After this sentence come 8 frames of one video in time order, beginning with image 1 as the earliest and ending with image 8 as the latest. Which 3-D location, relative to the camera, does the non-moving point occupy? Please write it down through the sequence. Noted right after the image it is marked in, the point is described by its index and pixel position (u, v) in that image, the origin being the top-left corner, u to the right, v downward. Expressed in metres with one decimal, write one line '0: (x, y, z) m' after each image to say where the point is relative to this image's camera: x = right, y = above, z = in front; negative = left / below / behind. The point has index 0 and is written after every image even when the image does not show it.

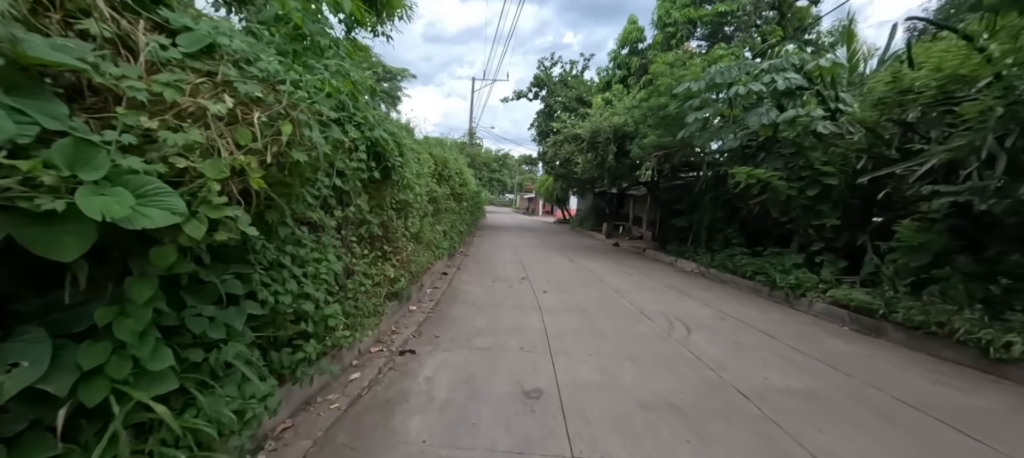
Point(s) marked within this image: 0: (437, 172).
0: (-1.5, +1.1, +8.0) m
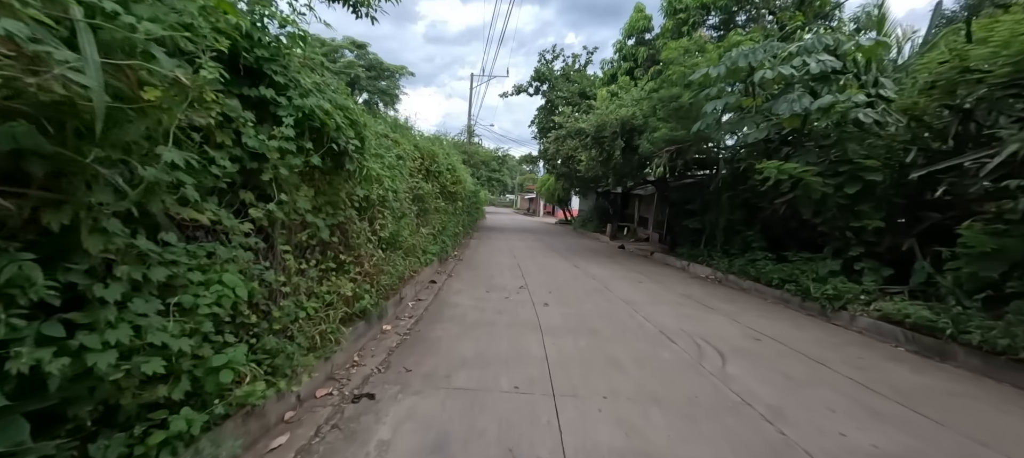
0: (-1.6, +1.1, +7.0) m
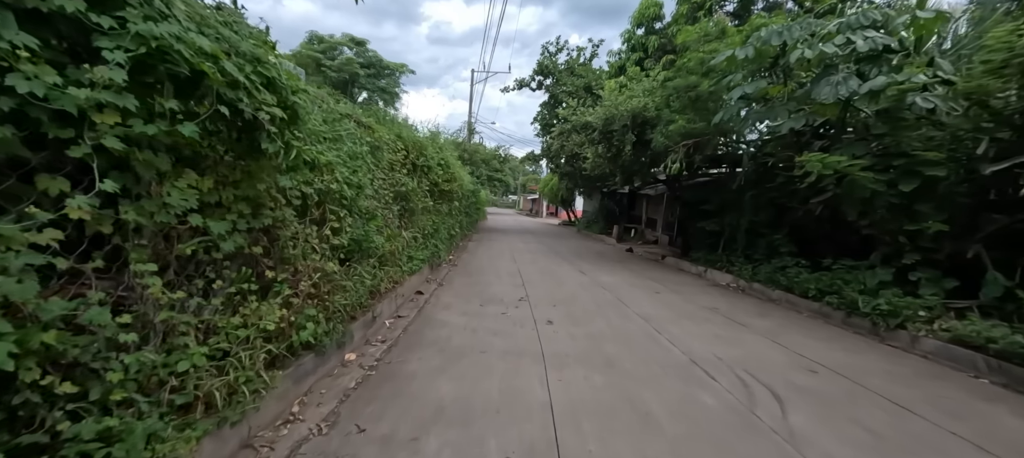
0: (-1.6, +1.0, +6.1) m
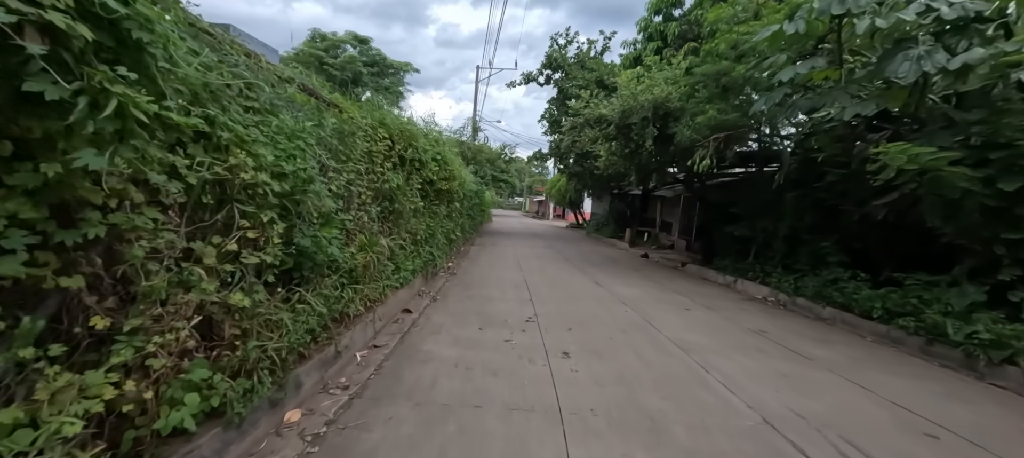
0: (-1.5, +0.9, +5.0) m
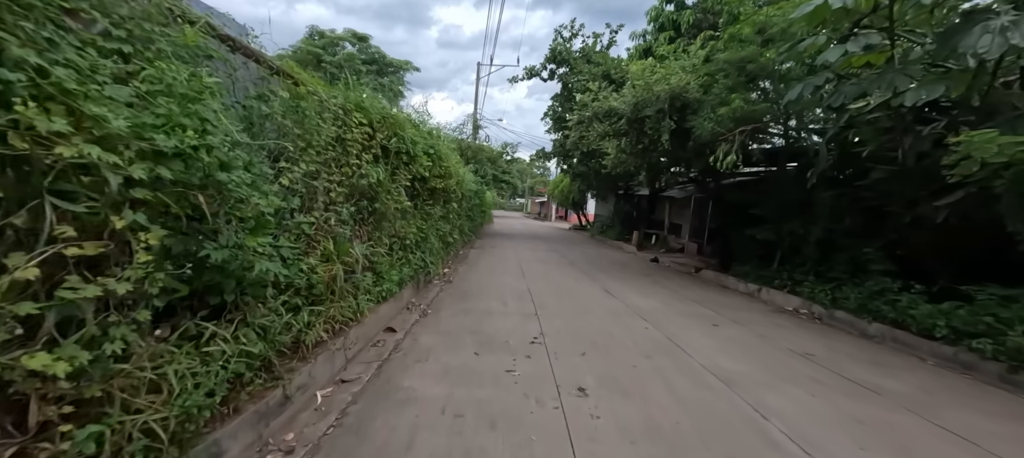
0: (-1.5, +0.9, +4.2) m
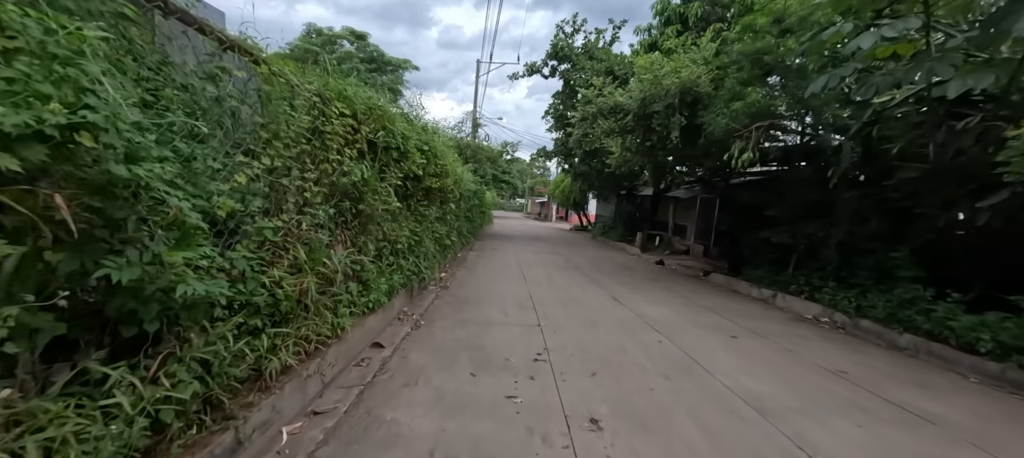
0: (-1.5, +0.9, +3.7) m
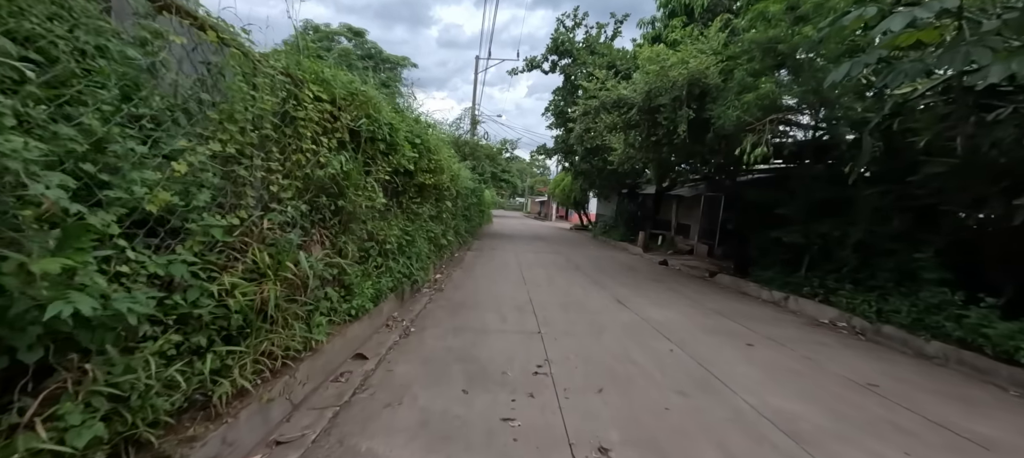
0: (-1.5, +0.9, +3.4) m
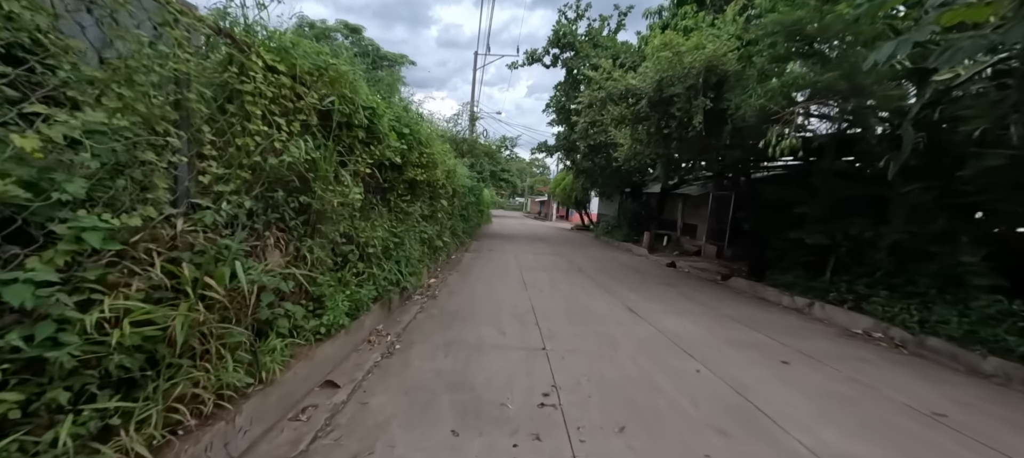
0: (-1.5, +0.9, +2.7) m
